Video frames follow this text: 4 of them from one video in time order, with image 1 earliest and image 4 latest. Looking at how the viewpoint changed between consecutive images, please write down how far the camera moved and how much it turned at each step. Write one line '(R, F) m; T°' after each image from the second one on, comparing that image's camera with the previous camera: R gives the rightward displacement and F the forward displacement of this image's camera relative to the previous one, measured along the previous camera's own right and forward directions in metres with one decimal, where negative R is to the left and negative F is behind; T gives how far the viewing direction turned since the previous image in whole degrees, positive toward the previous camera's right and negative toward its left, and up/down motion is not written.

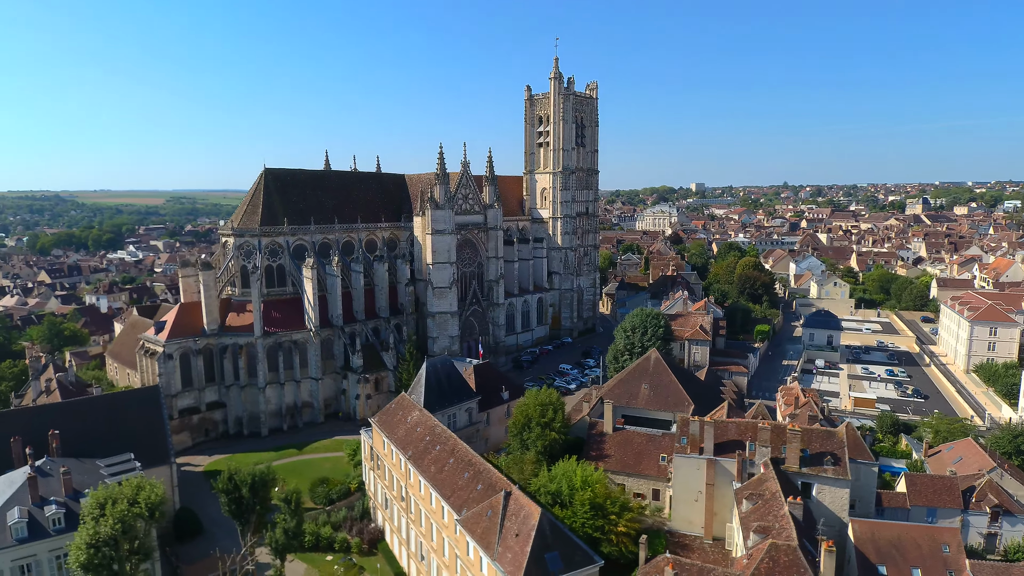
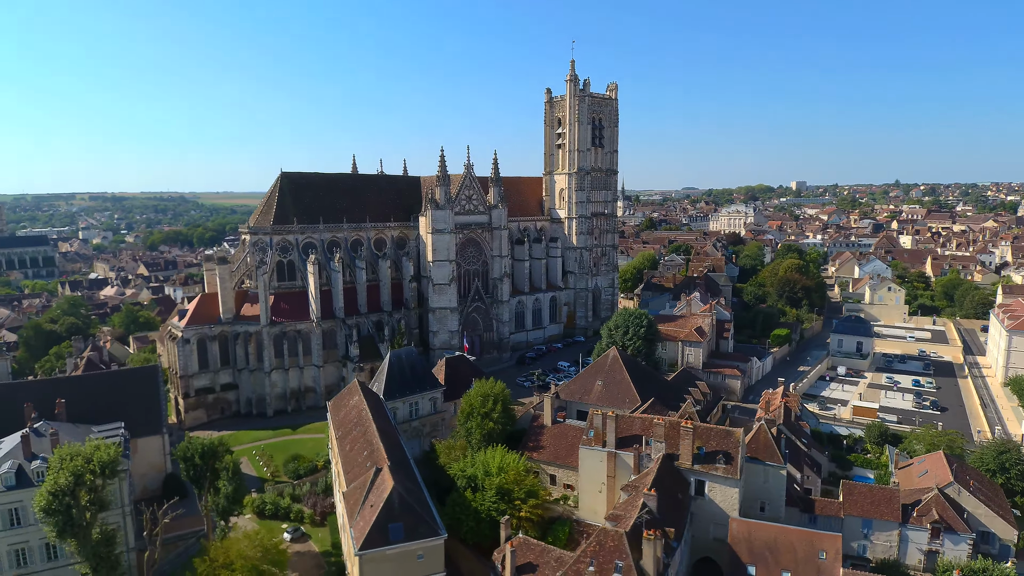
(+7.6, -1.0) m; -8°
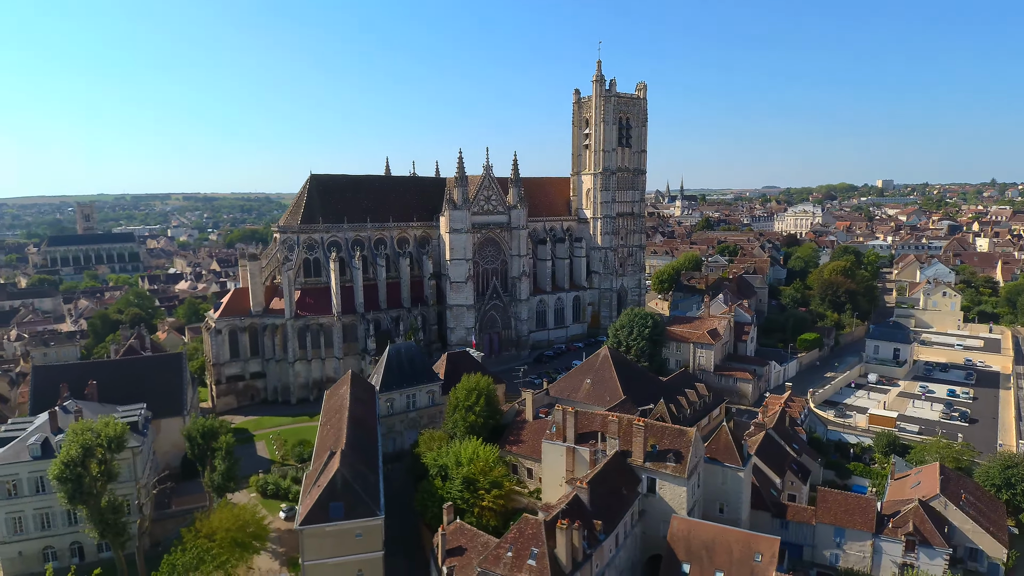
(+4.6, -0.7) m; -6°
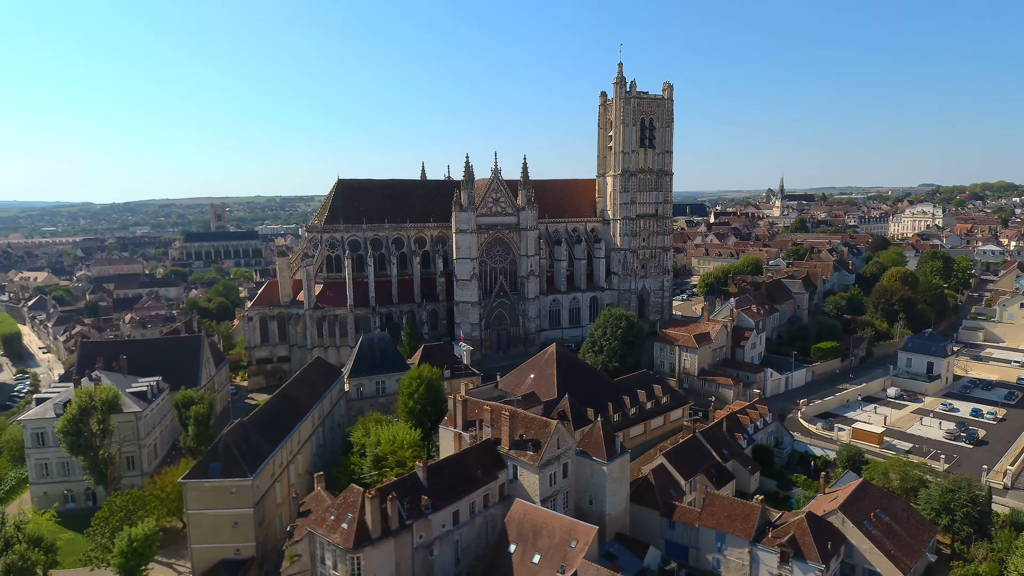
(+10.4, -1.2) m; -11°
